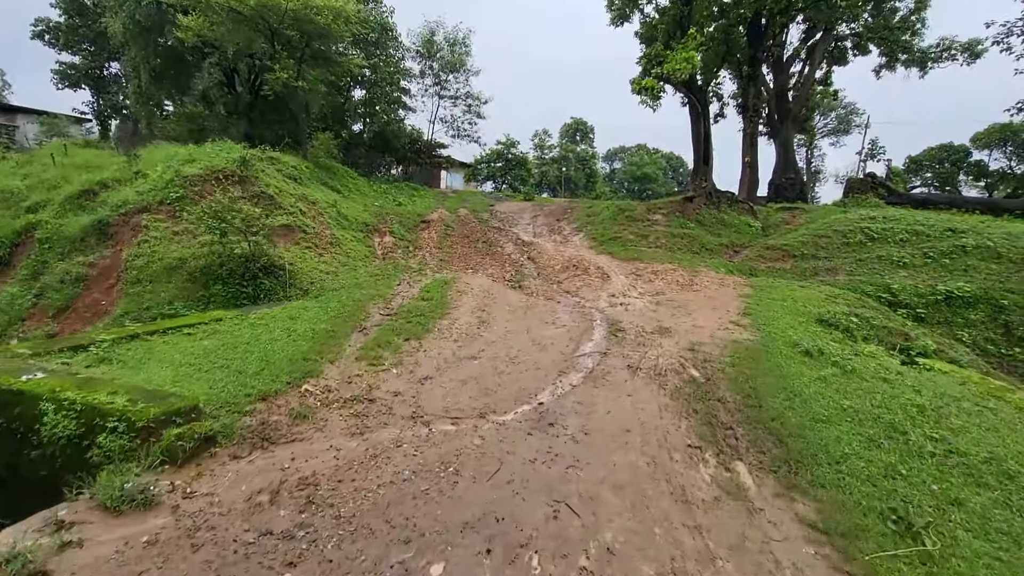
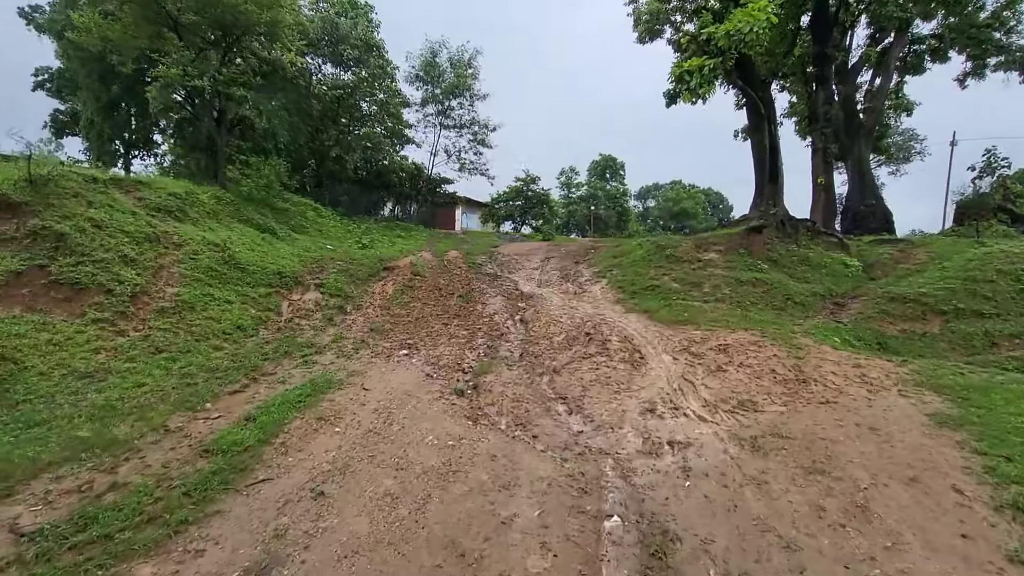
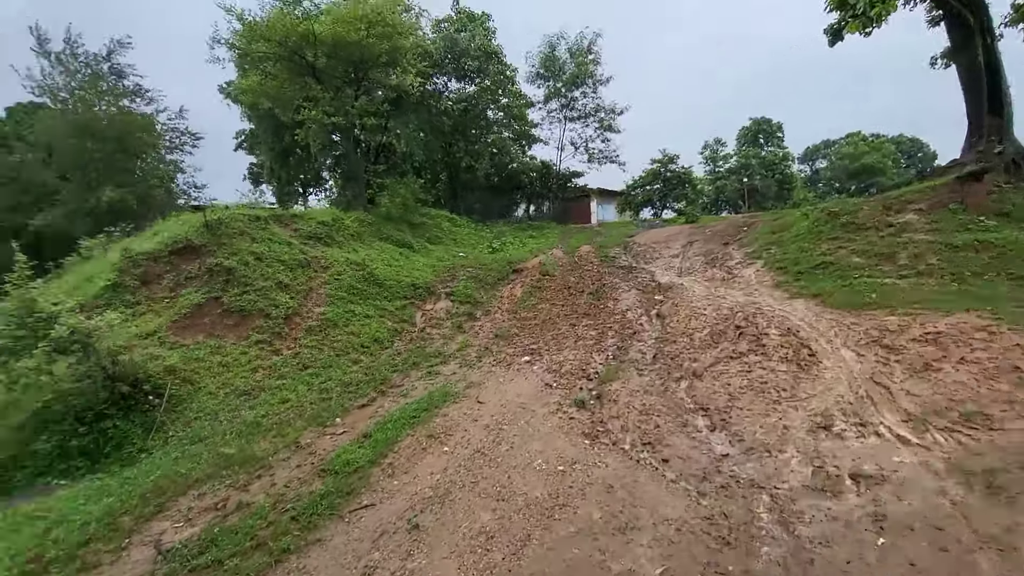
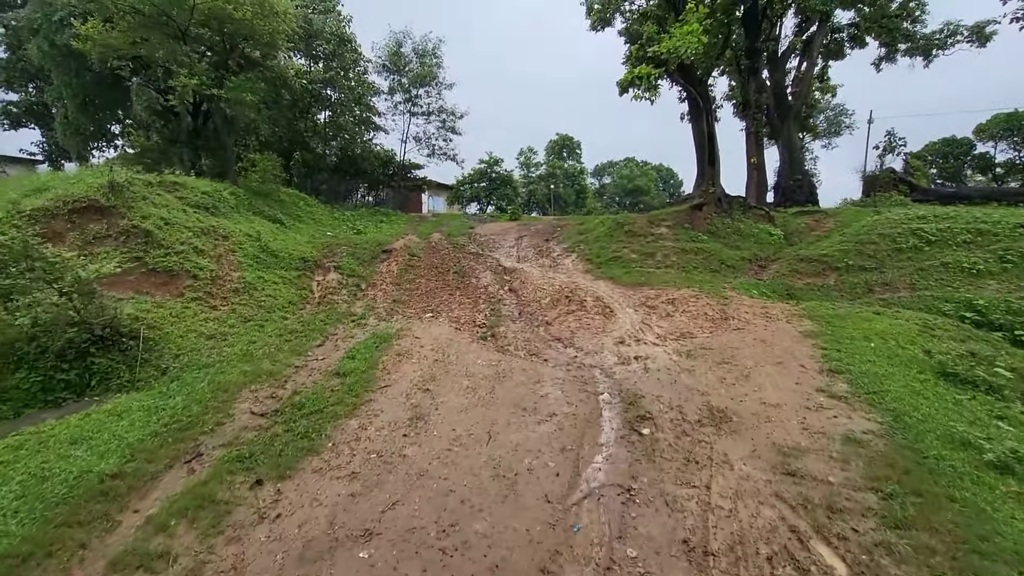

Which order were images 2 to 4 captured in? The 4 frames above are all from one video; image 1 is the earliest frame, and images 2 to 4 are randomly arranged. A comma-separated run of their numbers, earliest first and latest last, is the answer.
4, 2, 3
